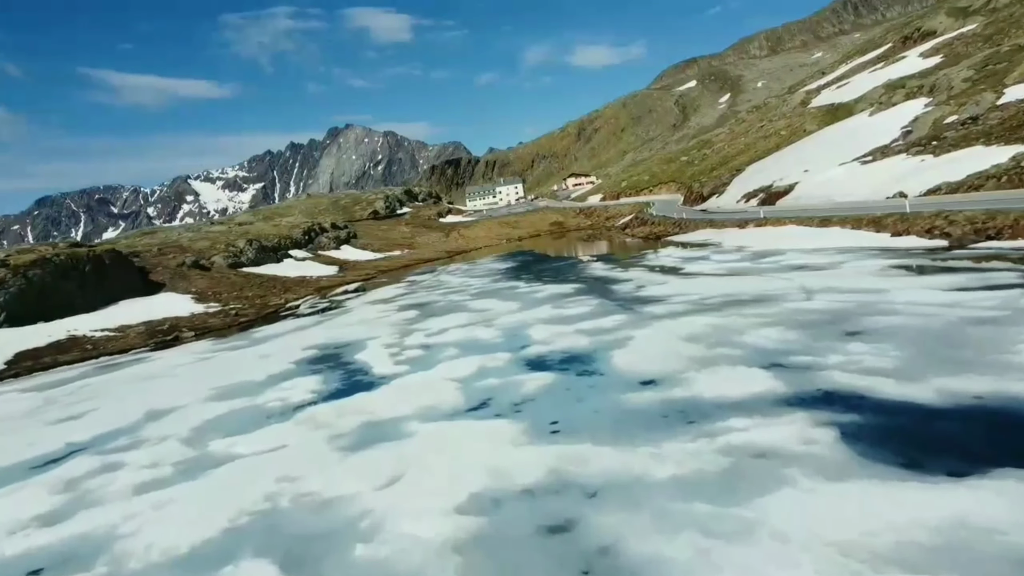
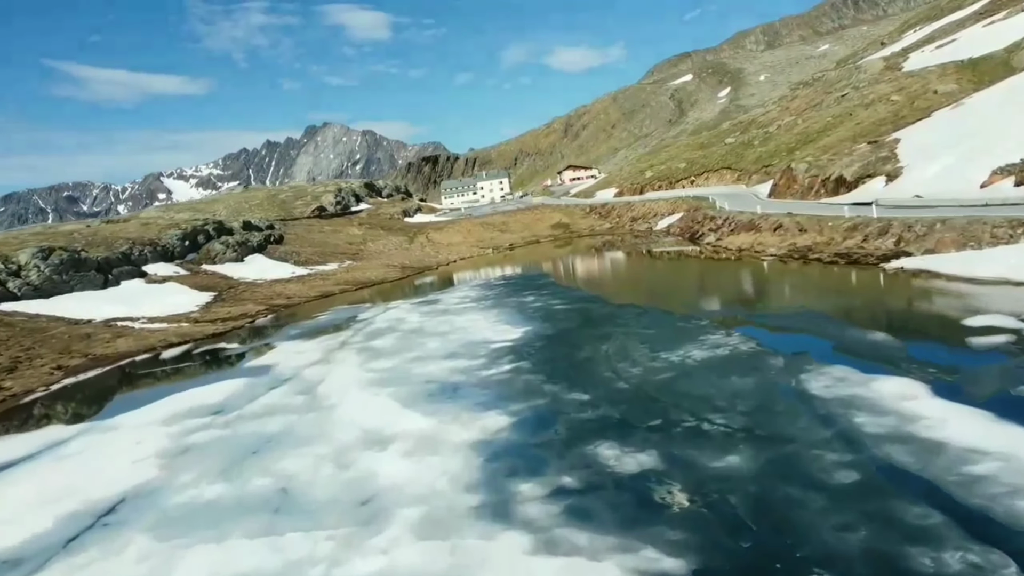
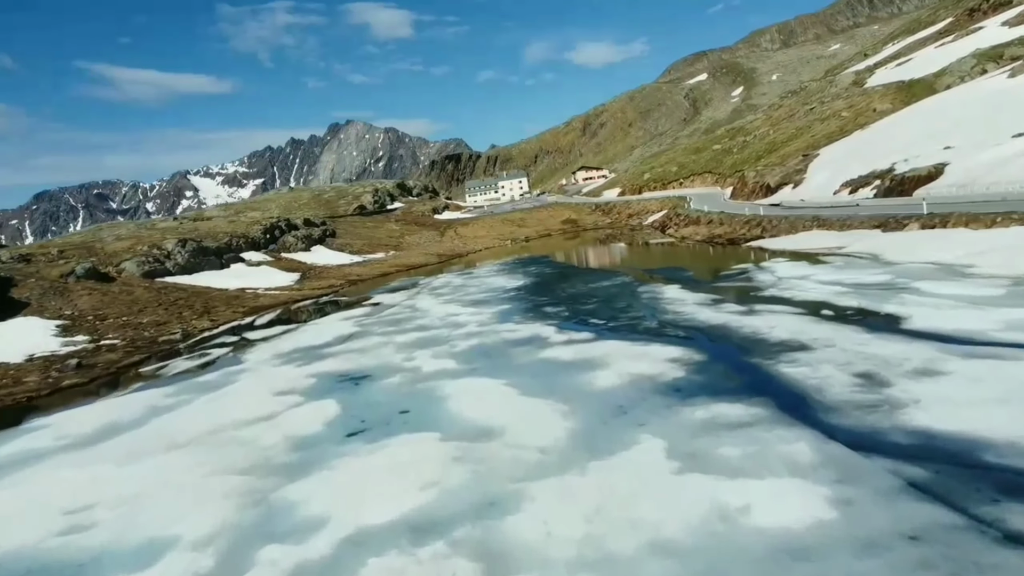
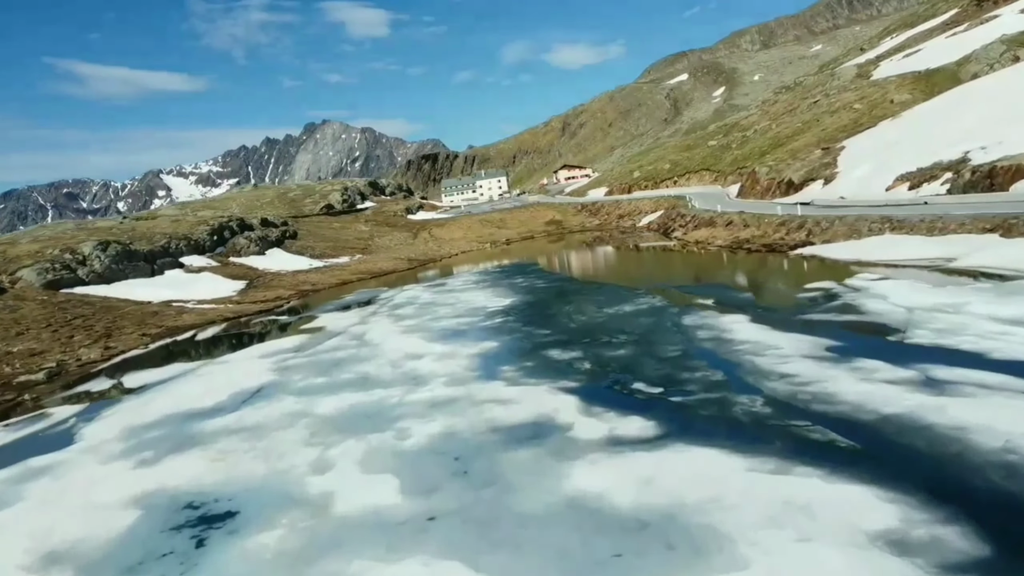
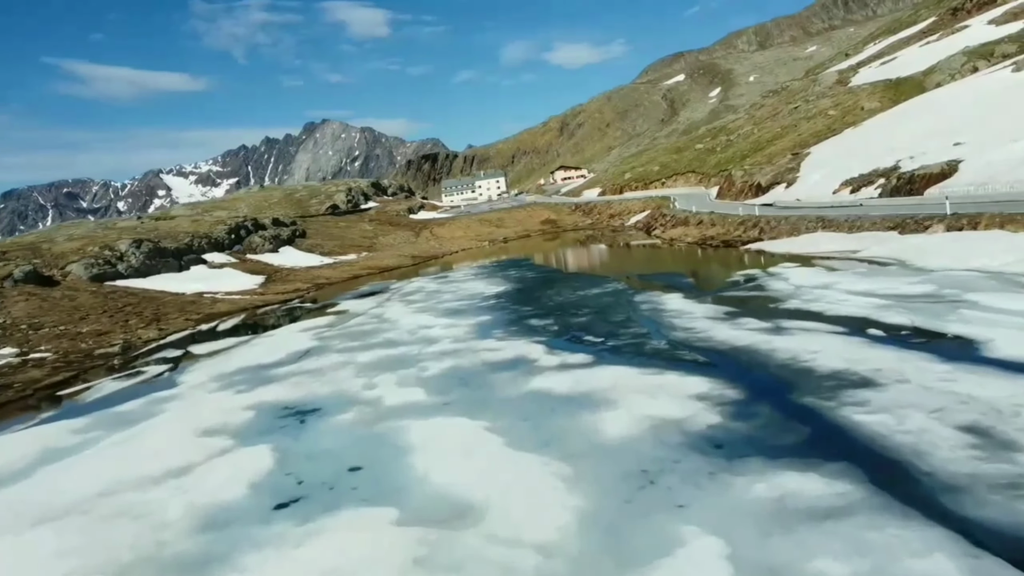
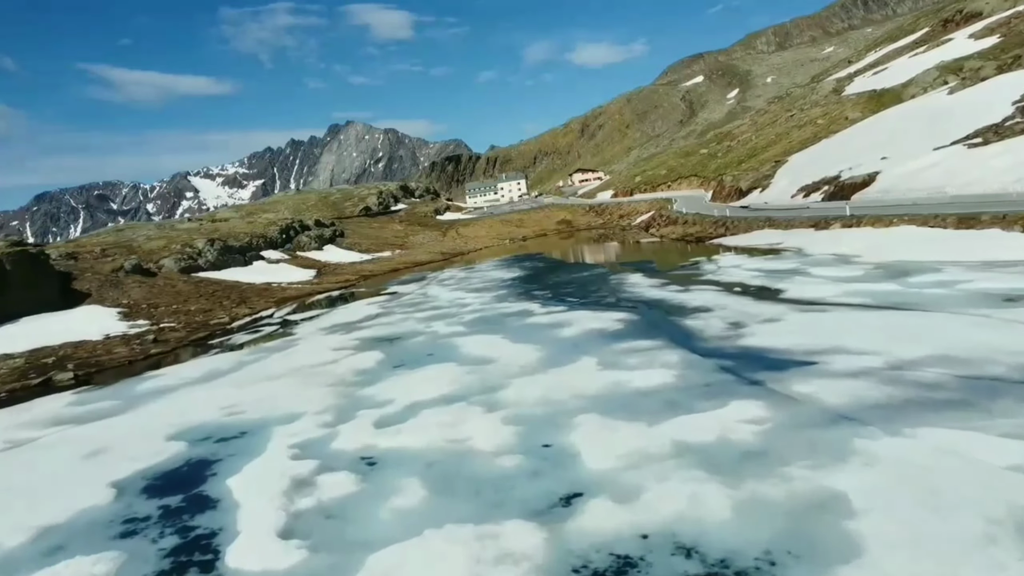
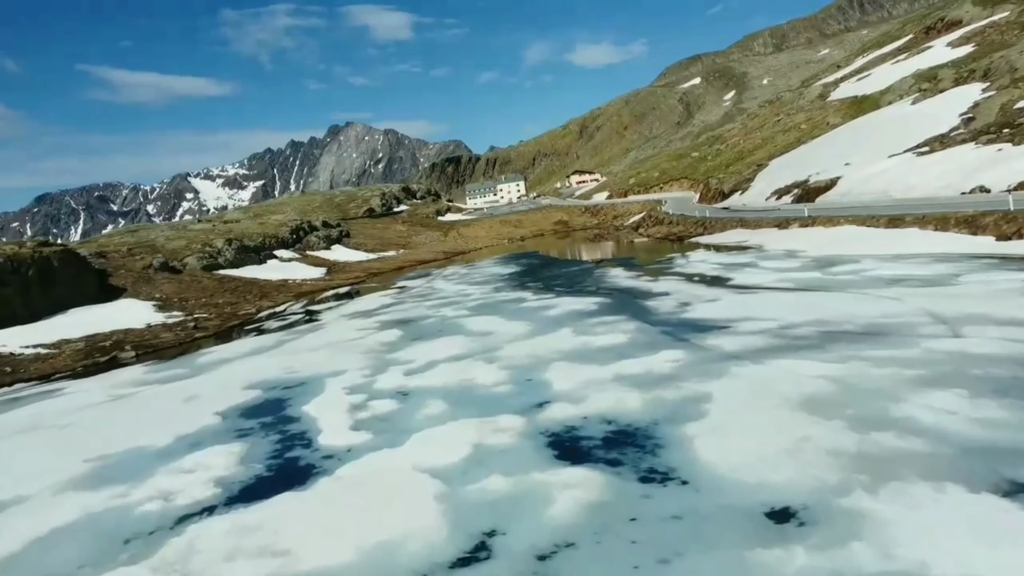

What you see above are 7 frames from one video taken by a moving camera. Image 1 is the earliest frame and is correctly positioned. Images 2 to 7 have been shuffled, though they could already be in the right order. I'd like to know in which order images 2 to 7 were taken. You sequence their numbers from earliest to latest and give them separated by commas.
7, 6, 3, 5, 4, 2
